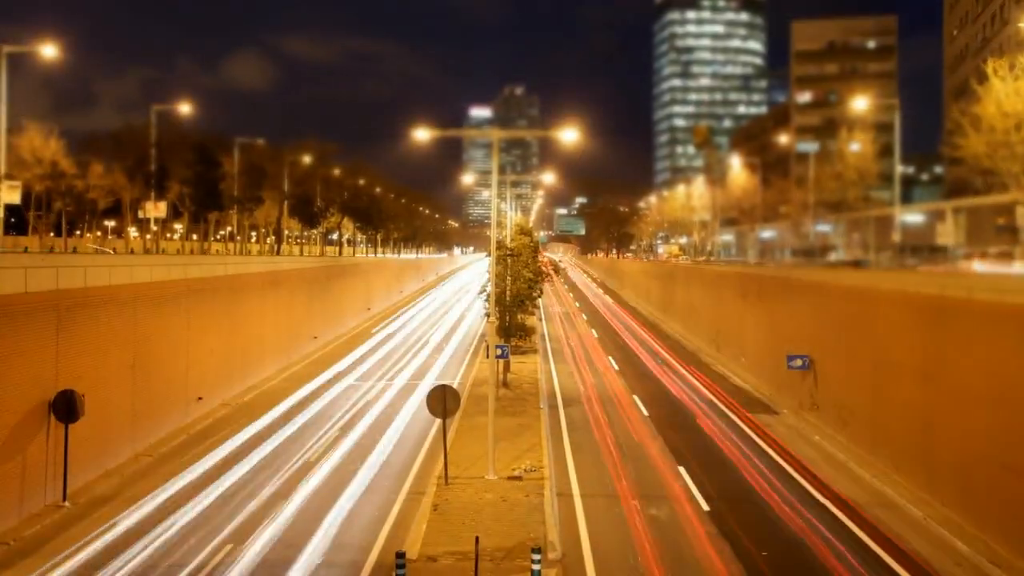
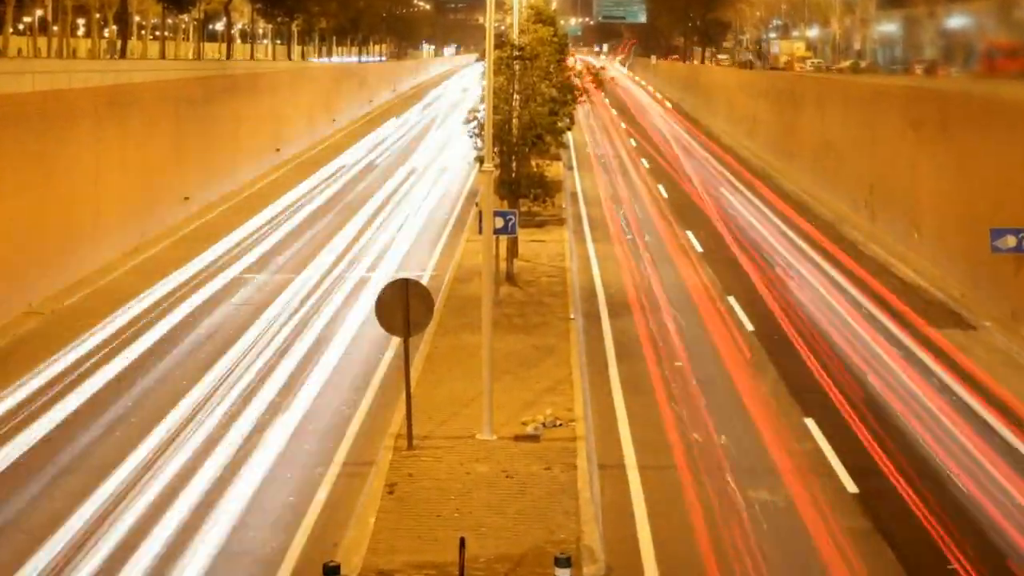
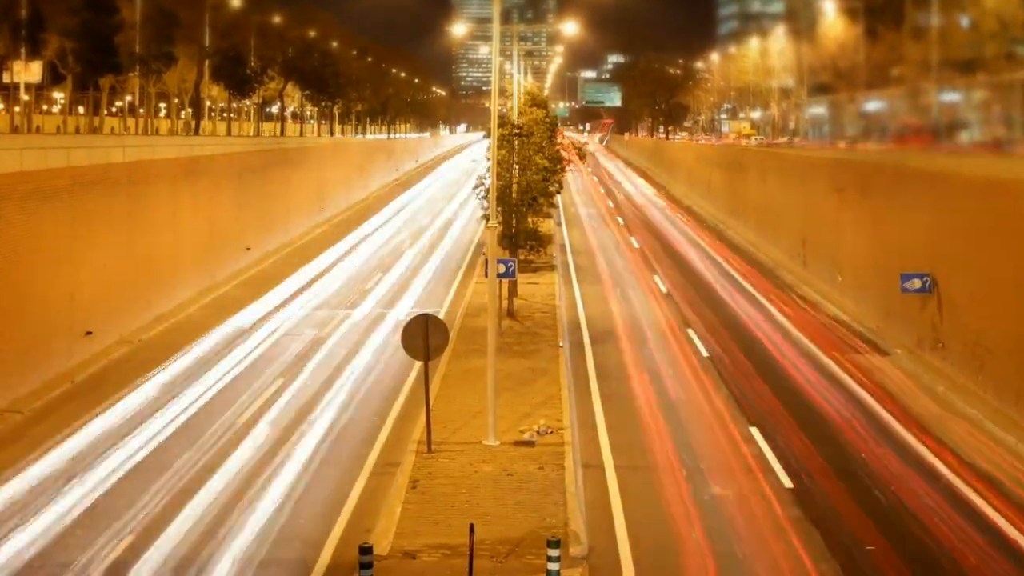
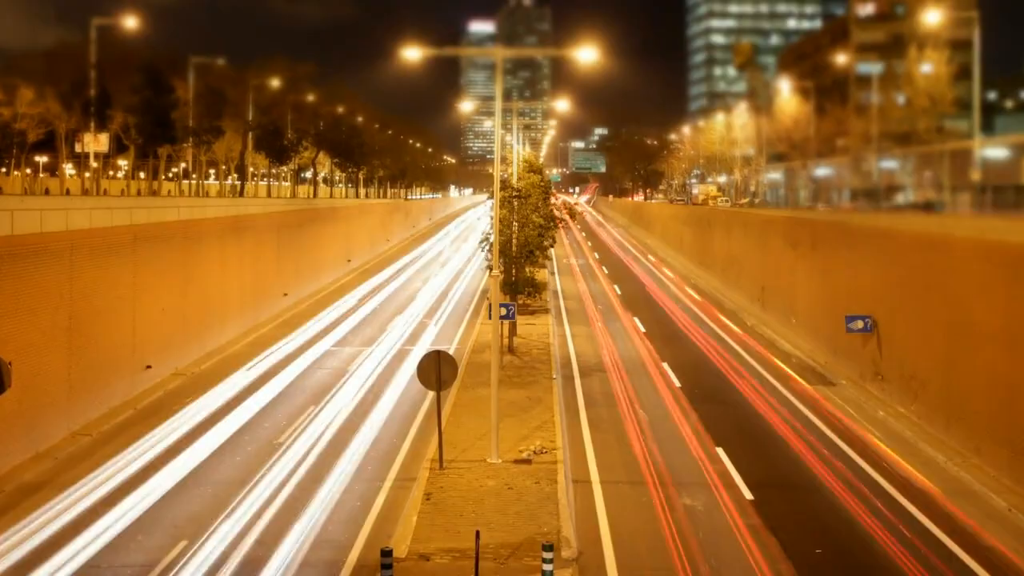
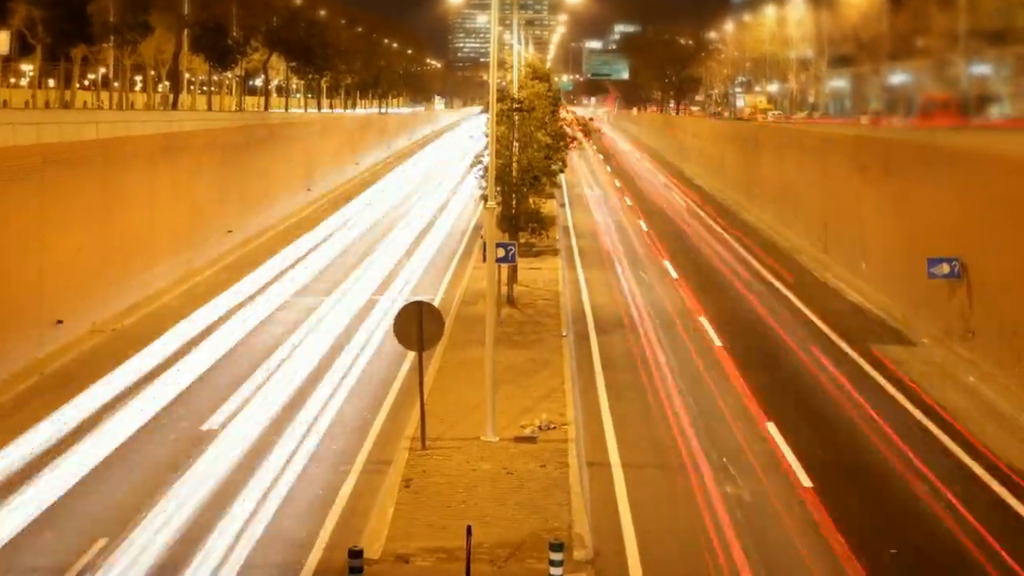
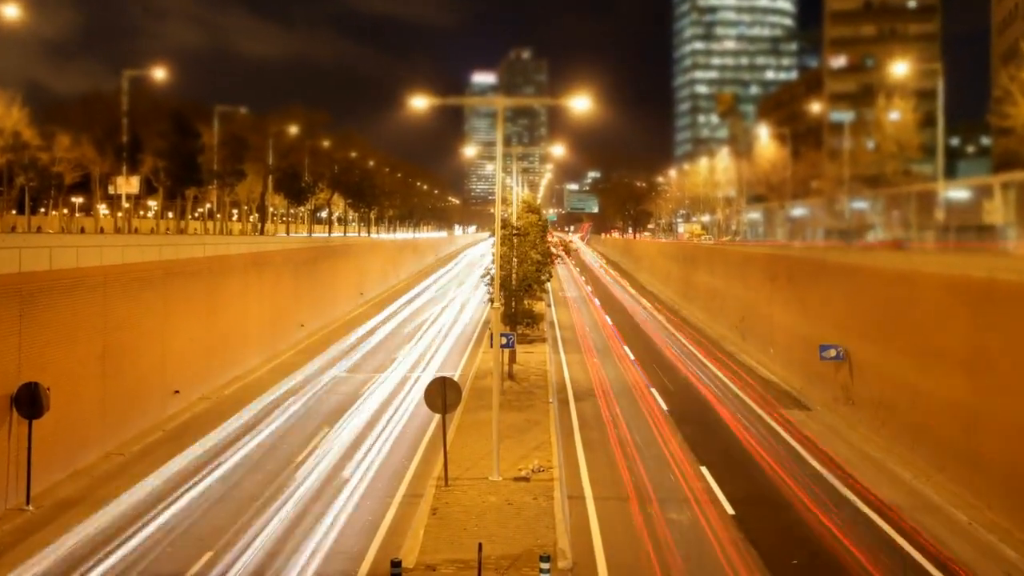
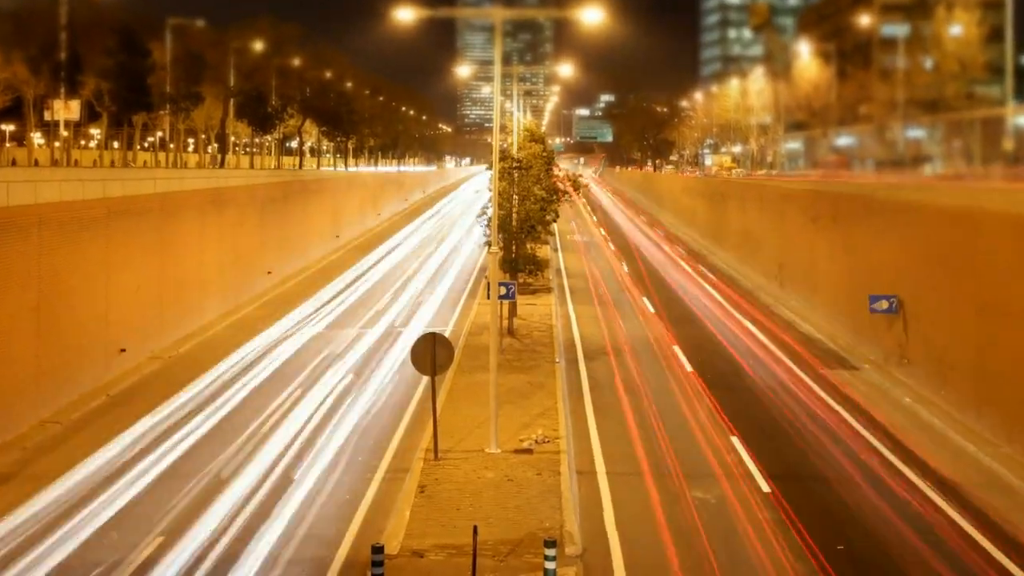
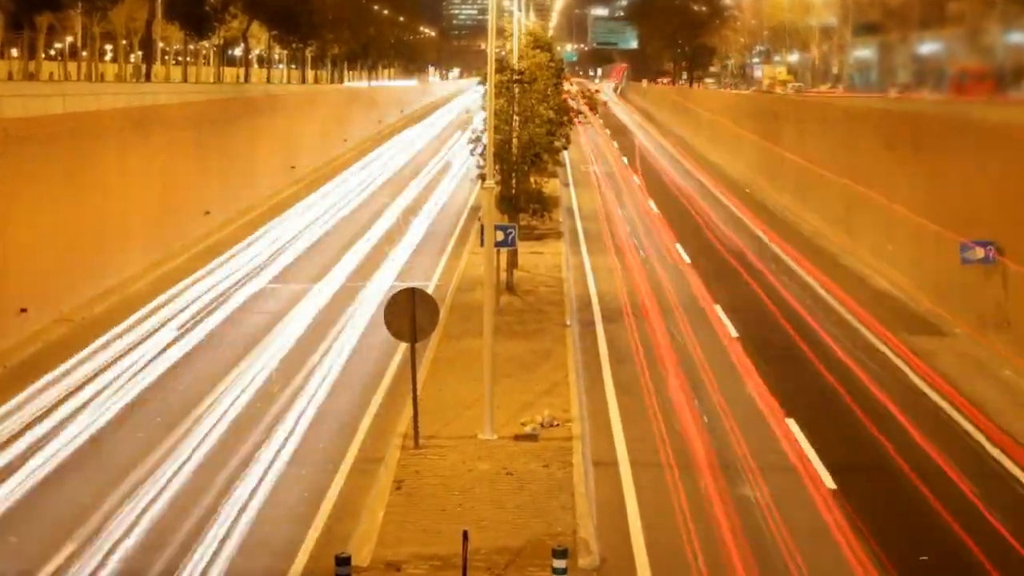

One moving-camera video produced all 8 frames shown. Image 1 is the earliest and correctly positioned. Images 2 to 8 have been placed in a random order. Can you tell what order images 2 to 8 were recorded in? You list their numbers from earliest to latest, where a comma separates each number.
6, 4, 7, 3, 5, 8, 2
